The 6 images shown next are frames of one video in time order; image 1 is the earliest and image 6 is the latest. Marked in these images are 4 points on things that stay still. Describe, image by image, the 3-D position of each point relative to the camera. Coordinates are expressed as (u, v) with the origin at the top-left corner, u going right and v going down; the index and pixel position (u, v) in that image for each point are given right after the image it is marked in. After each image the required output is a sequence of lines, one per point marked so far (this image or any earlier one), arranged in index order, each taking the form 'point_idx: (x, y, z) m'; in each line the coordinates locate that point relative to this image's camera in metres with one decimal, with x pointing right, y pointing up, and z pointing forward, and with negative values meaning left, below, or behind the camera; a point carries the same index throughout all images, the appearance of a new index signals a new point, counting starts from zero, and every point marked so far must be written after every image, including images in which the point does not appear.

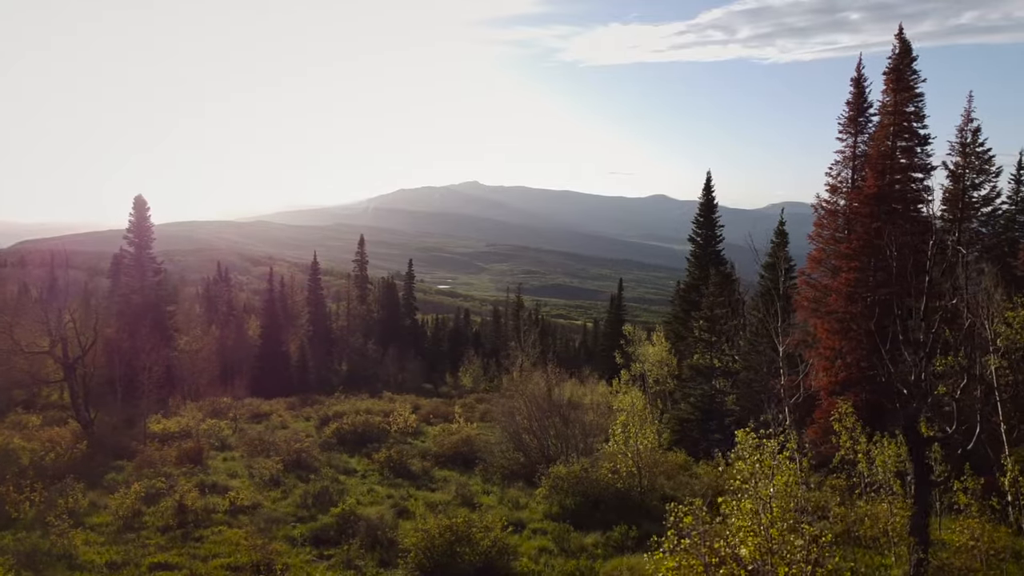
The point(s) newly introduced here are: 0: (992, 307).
0: (+13.0, -0.5, +14.9) m
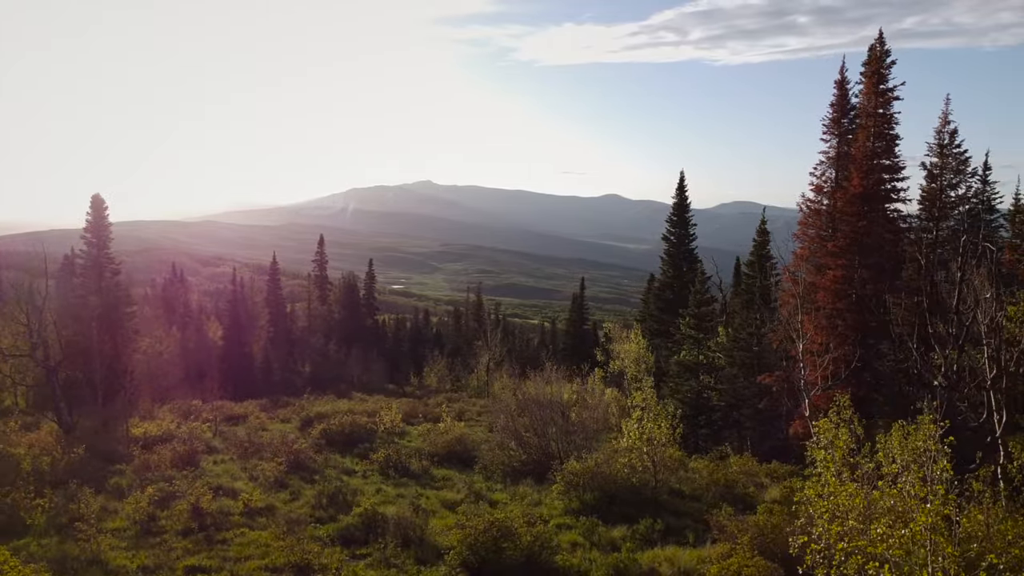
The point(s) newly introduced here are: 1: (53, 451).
0: (+13.3, -0.4, +15.6) m
1: (-15.7, -5.6, +19.0) m
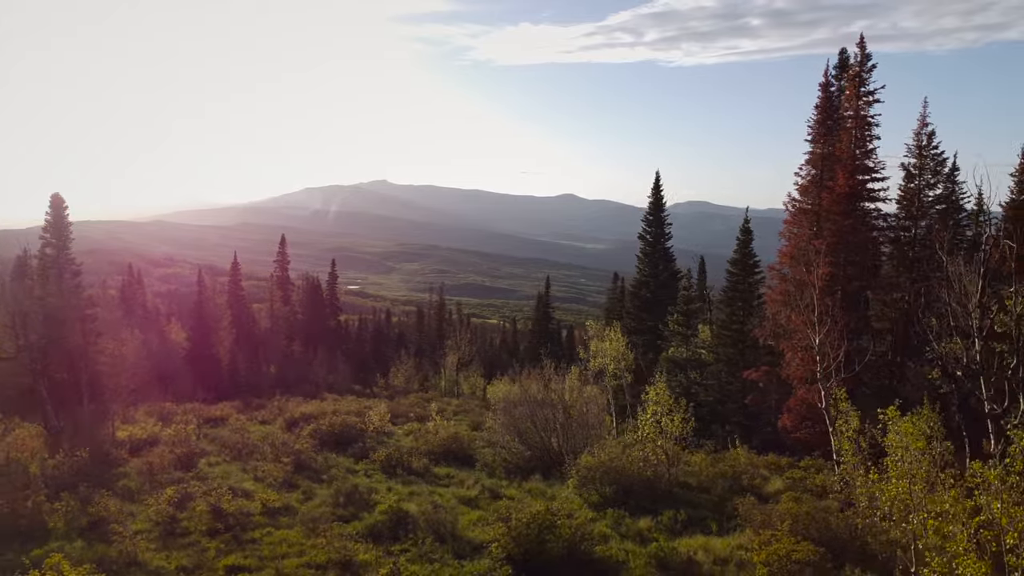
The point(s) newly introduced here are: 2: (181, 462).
0: (+13.6, -0.3, +16.2) m
1: (-15.5, -5.6, +18.4) m
2: (-11.7, -6.2, +19.7) m
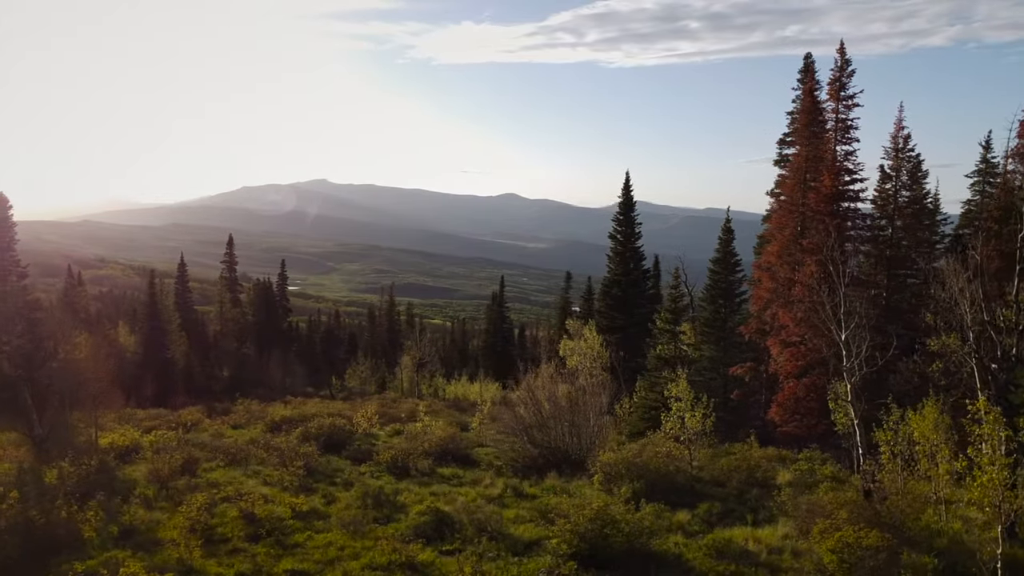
0: (+14.0, -0.2, +17.0) m
1: (-15.1, -5.7, +17.7) m
2: (-11.4, -6.2, +19.2) m
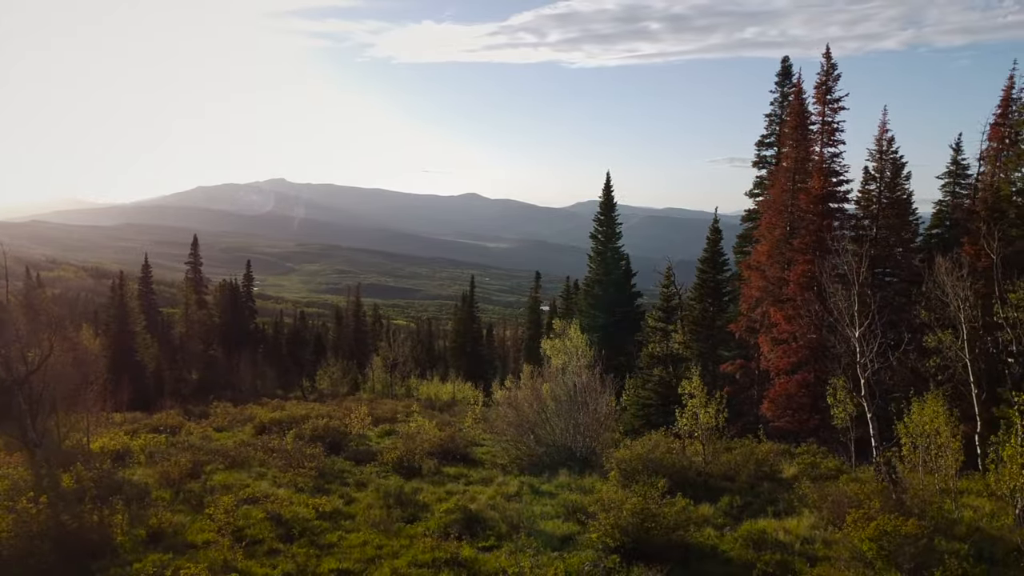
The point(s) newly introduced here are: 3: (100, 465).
0: (+14.2, -0.1, +17.6) m
1: (-14.8, -5.7, +17.3) m
2: (-11.2, -6.3, +18.9) m
3: (-14.5, -6.4, +19.9) m
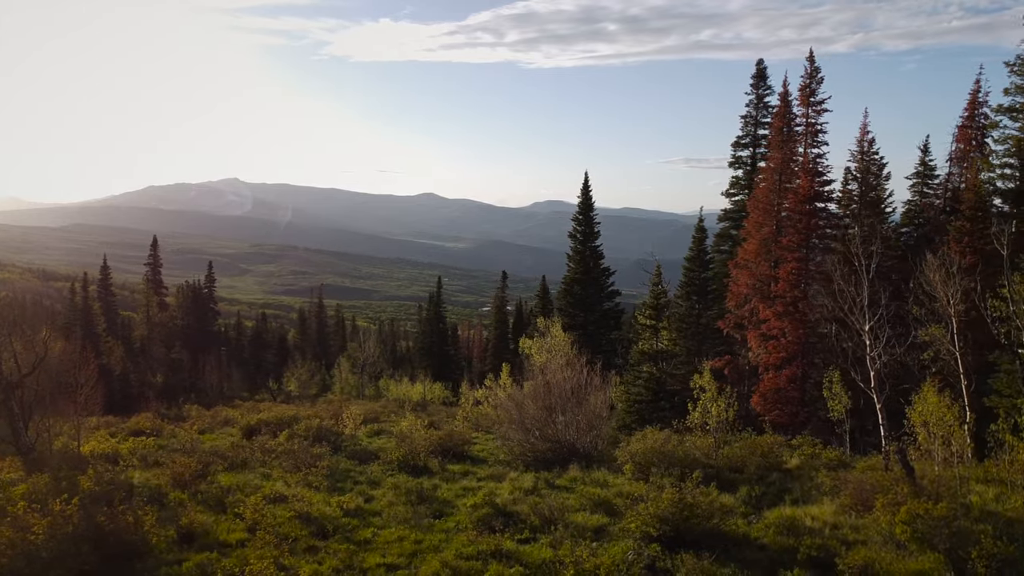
0: (+14.5, 0.0, +18.4) m
1: (-14.5, -5.8, +16.9) m
2: (-11.0, -6.2, +18.7) m
3: (-14.4, -6.4, +19.5) m
